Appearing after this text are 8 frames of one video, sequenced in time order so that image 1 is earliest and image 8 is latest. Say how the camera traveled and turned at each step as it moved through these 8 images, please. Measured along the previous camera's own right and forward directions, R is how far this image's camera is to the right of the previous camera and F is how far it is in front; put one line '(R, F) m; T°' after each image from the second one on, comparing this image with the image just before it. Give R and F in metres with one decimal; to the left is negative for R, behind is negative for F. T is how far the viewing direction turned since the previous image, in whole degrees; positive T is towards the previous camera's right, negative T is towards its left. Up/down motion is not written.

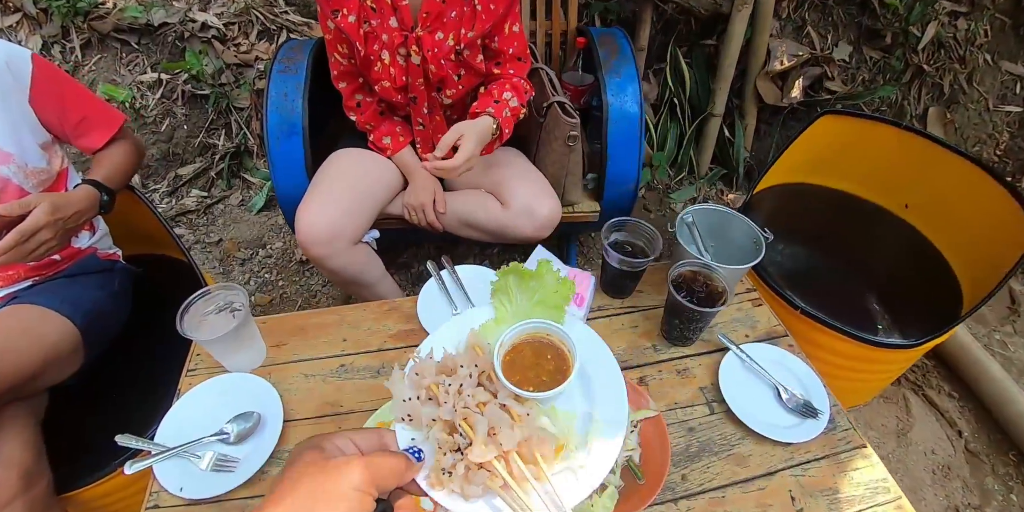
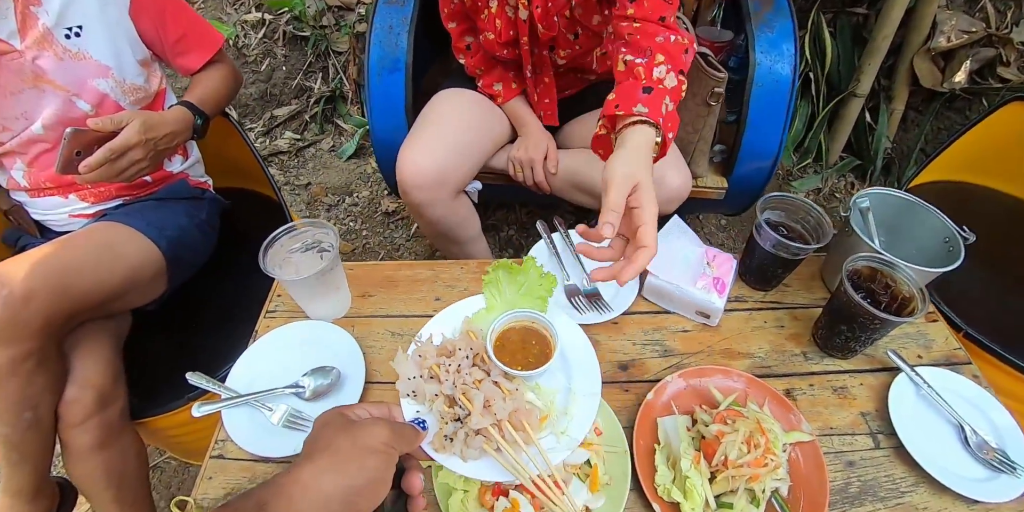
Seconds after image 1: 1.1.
(-0.1, +0.1) m; -6°
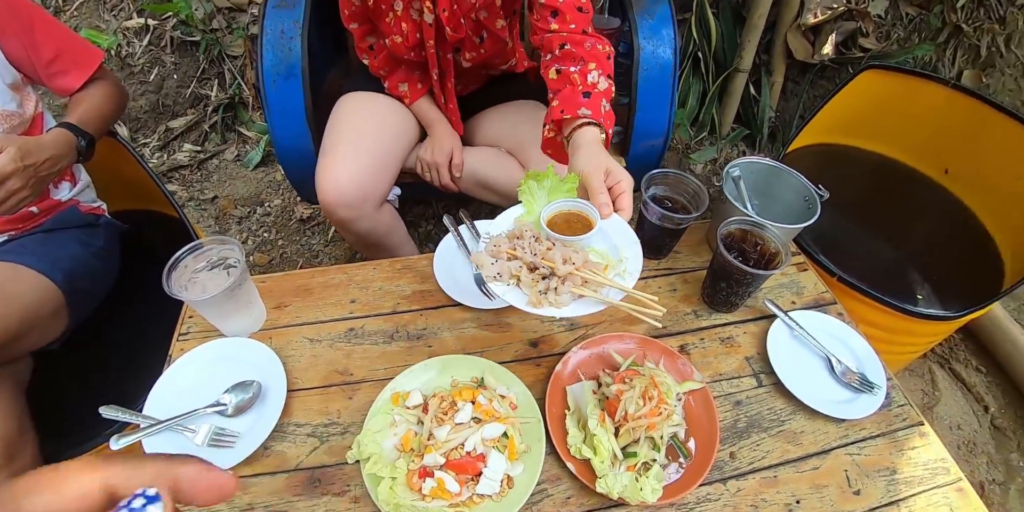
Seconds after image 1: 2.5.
(+0.1, 0.0) m; +6°
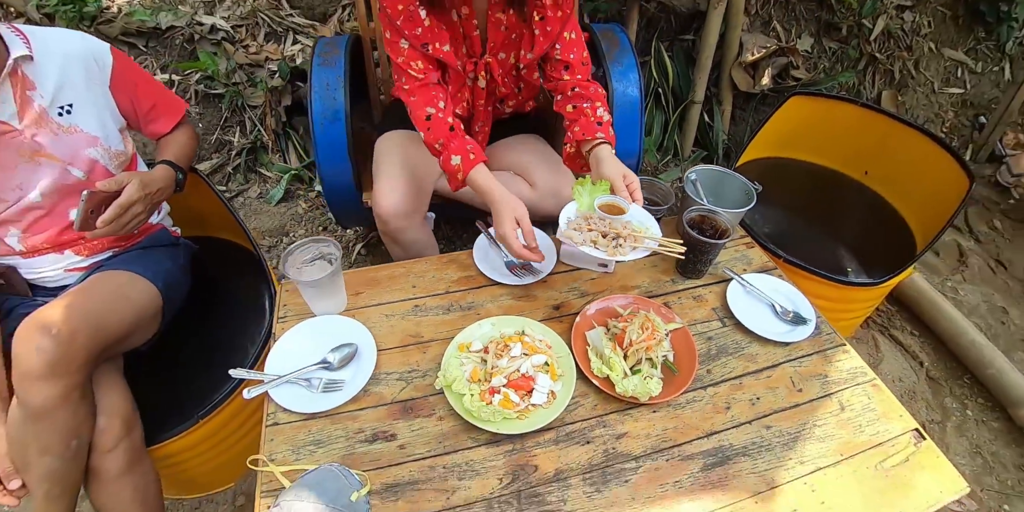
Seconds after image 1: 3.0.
(-0.1, -0.3) m; +3°
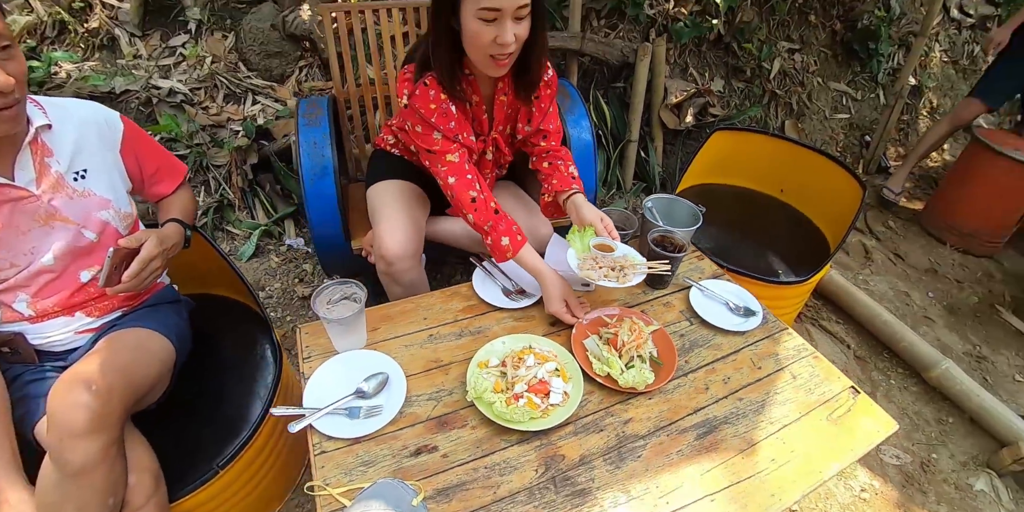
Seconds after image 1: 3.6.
(-0.2, -0.2) m; +7°
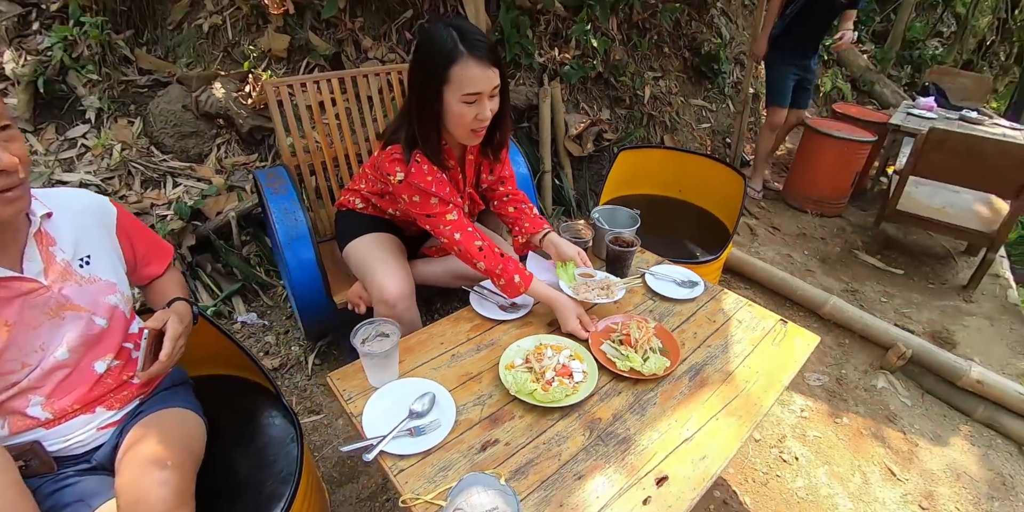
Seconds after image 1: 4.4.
(-0.3, -0.2) m; +12°
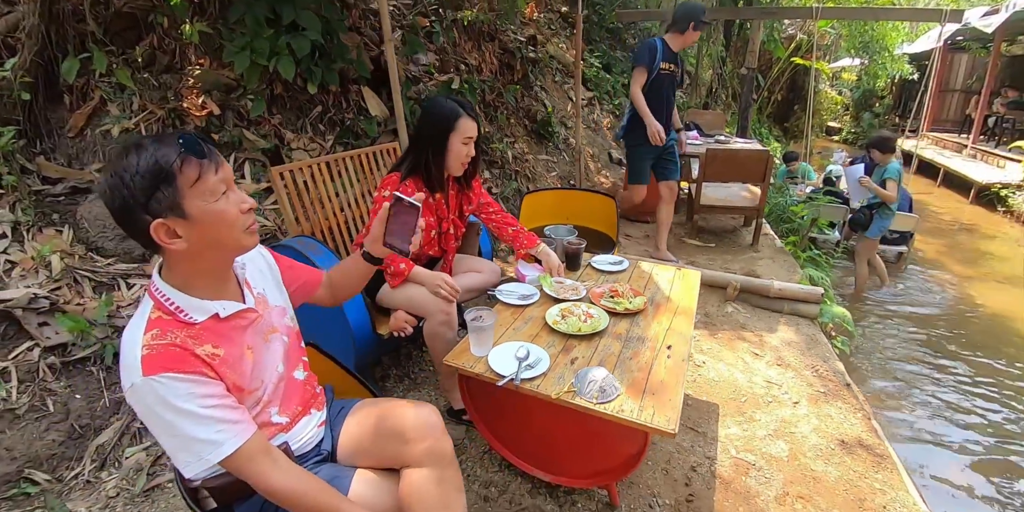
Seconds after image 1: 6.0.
(-0.8, -0.5) m; +21°
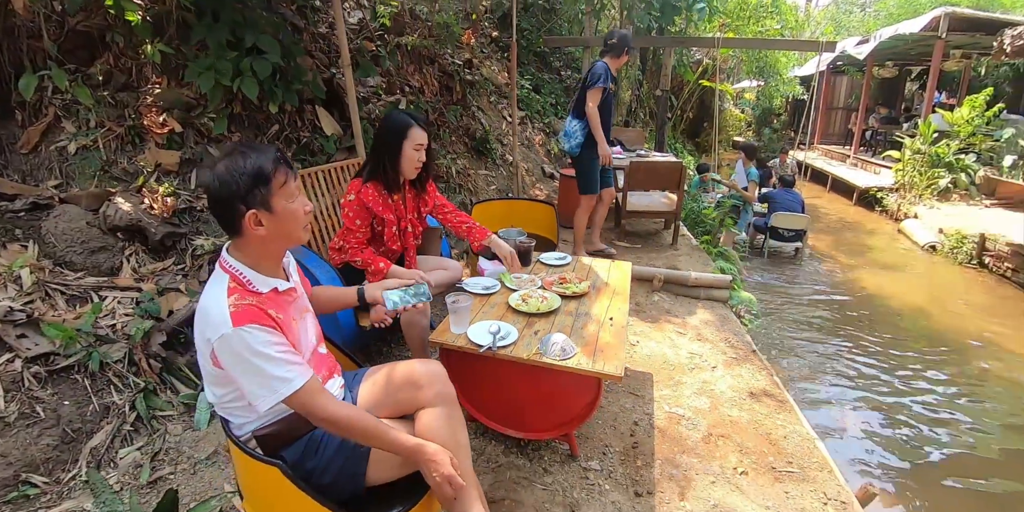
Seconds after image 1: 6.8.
(-0.2, -0.4) m; +8°
